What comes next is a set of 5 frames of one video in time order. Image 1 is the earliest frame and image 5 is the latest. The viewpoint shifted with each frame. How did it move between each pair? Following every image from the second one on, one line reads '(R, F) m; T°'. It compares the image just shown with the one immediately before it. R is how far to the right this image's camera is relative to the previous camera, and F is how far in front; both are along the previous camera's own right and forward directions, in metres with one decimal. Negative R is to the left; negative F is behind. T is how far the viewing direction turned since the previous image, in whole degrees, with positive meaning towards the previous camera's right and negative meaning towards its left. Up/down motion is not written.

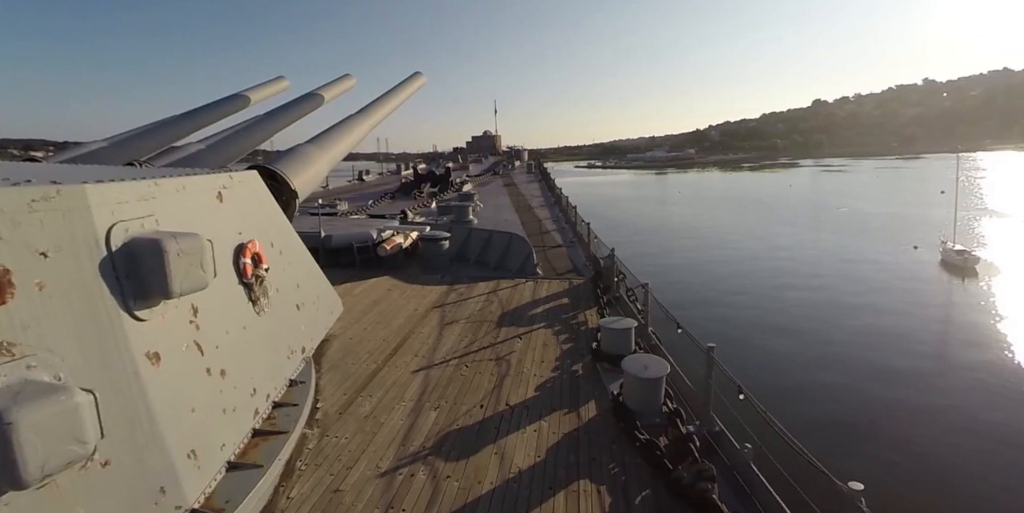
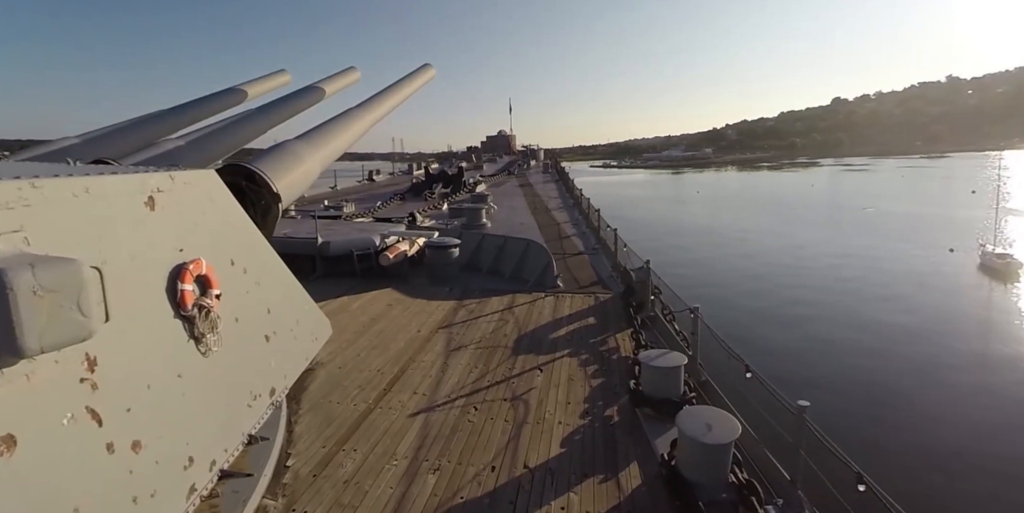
(0.0, +0.8) m; -2°
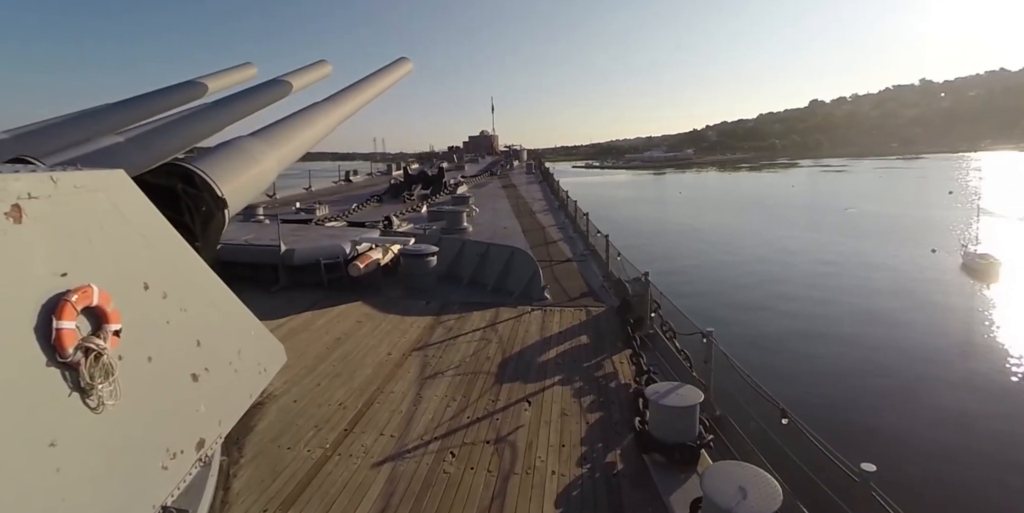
(0.0, +0.6) m; +2°
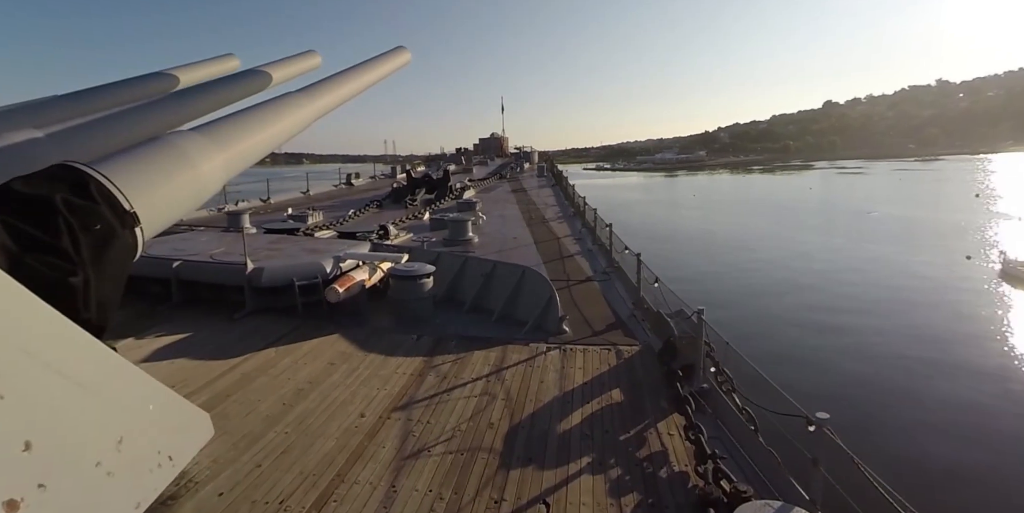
(0.0, +1.1) m; -1°
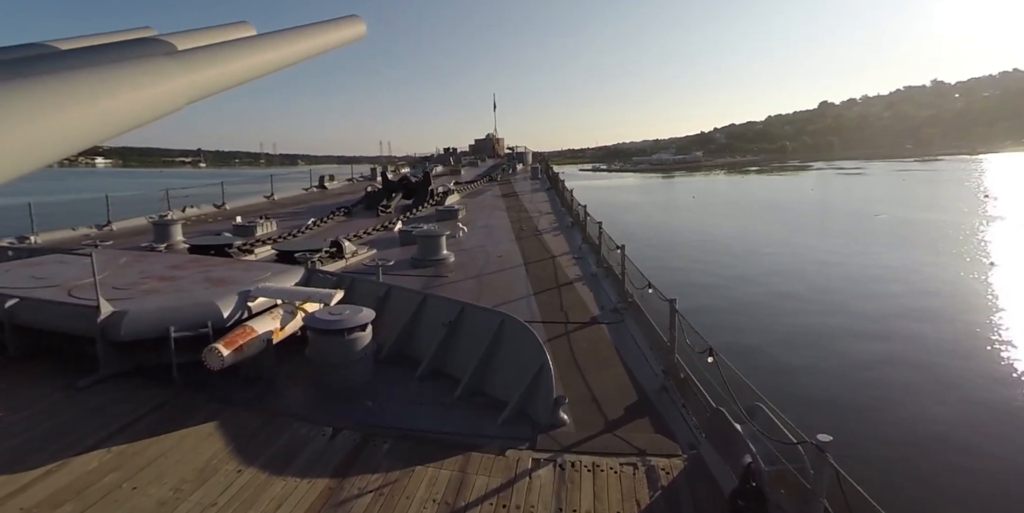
(+0.2, +1.6) m; 0°
